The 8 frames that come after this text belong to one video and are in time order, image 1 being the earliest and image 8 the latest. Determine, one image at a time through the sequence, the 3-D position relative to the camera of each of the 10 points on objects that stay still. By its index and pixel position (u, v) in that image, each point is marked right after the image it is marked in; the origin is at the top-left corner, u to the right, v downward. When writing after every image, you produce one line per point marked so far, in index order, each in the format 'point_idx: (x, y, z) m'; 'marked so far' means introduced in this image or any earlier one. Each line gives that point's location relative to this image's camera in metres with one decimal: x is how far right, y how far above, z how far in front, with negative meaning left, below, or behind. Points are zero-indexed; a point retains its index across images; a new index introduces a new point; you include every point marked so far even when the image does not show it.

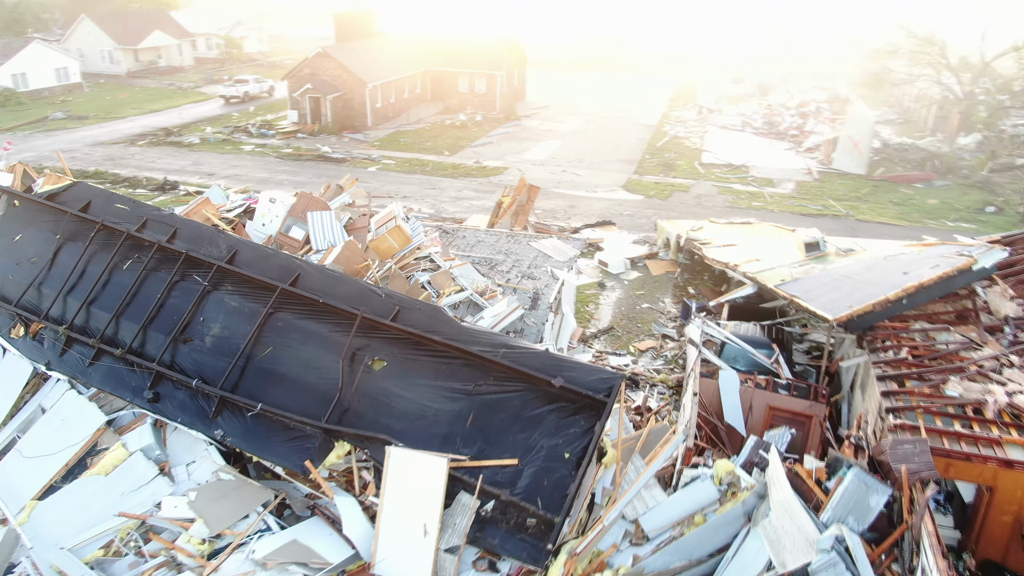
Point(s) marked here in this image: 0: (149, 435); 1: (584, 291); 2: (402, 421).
0: (-4.2, -1.7, +8.8) m
1: (+1.5, -0.1, +15.9) m
2: (-1.2, -1.5, +8.7) m
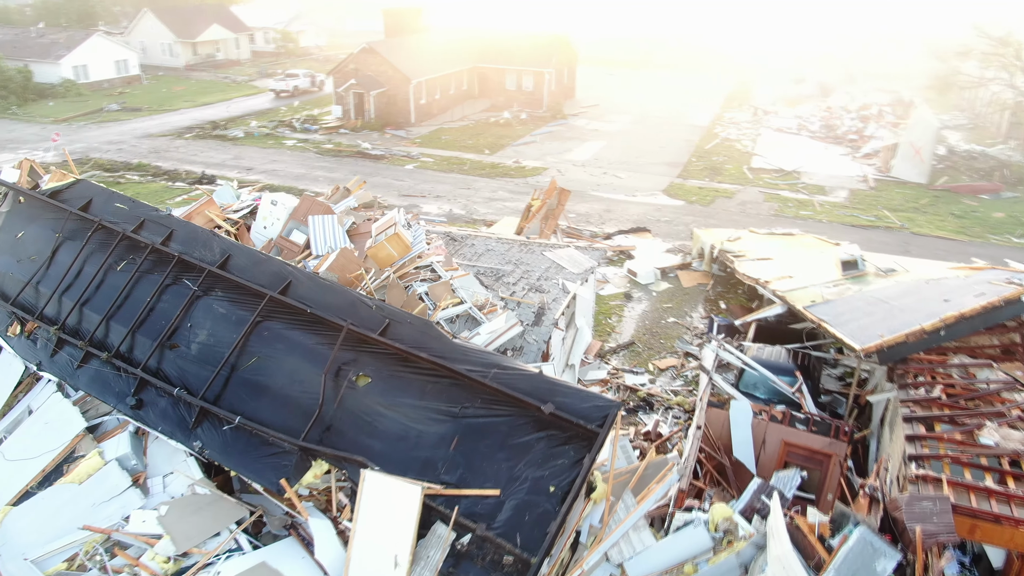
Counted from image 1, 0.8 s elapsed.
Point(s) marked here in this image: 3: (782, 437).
0: (-4.3, -1.7, +8.6) m
1: (+1.9, -0.3, +15.2) m
2: (-1.4, -1.6, +8.3) m
3: (+3.1, -1.7, +8.8) m
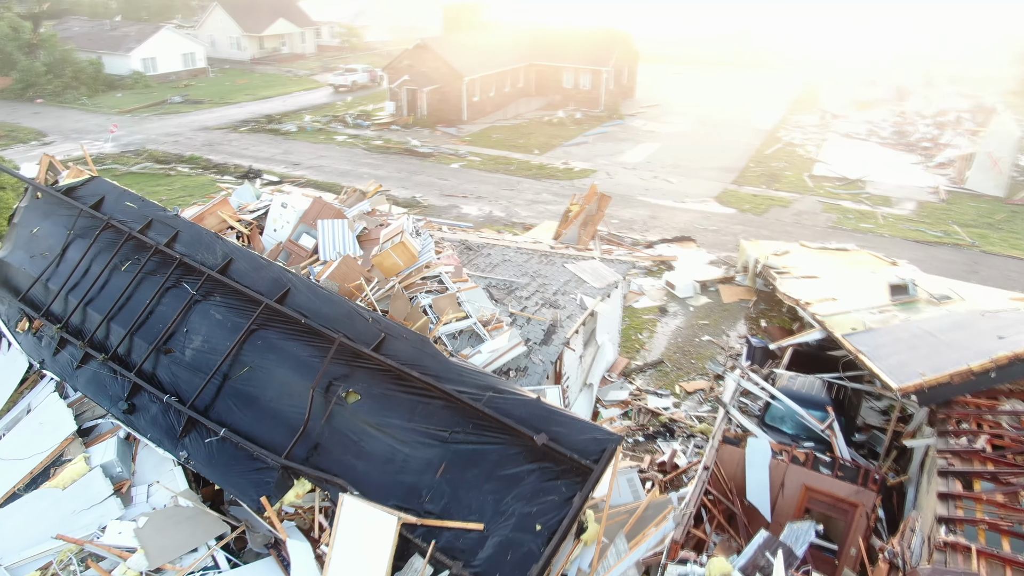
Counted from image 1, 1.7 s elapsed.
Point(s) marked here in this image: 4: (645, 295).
0: (-4.4, -1.8, +8.4) m
1: (+2.4, -0.5, +14.5) m
2: (-1.5, -1.8, +7.9) m
3: (+3.0, -2.0, +8.0) m
4: (+2.6, -0.1, +15.2) m
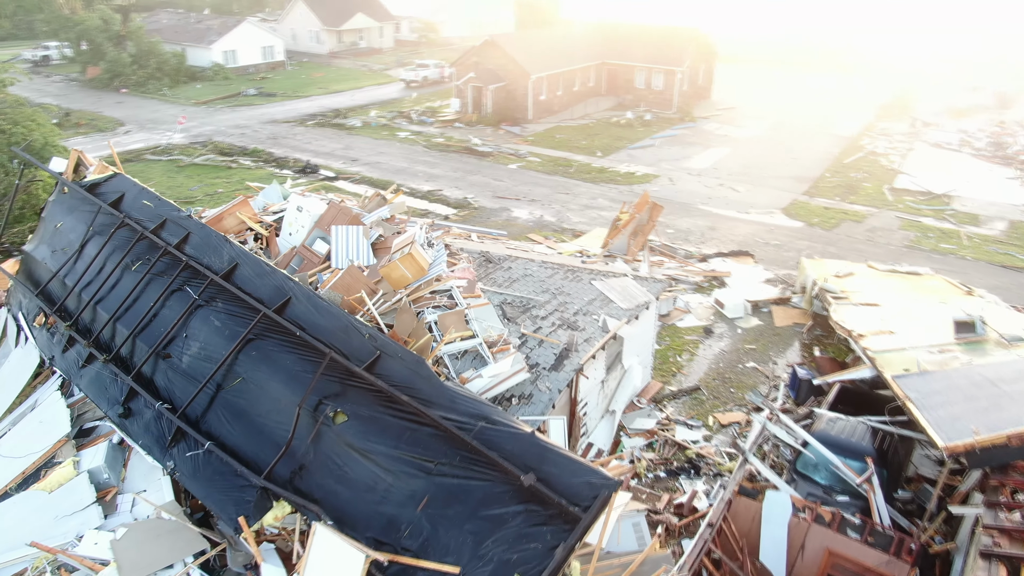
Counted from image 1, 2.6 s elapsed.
0: (-4.4, -1.8, +8.3) m
1: (+3.0, -0.8, +13.6) m
2: (-1.6, -1.9, +7.4) m
3: (+2.9, -2.4, +7.1) m
4: (+3.3, -0.5, +14.3) m
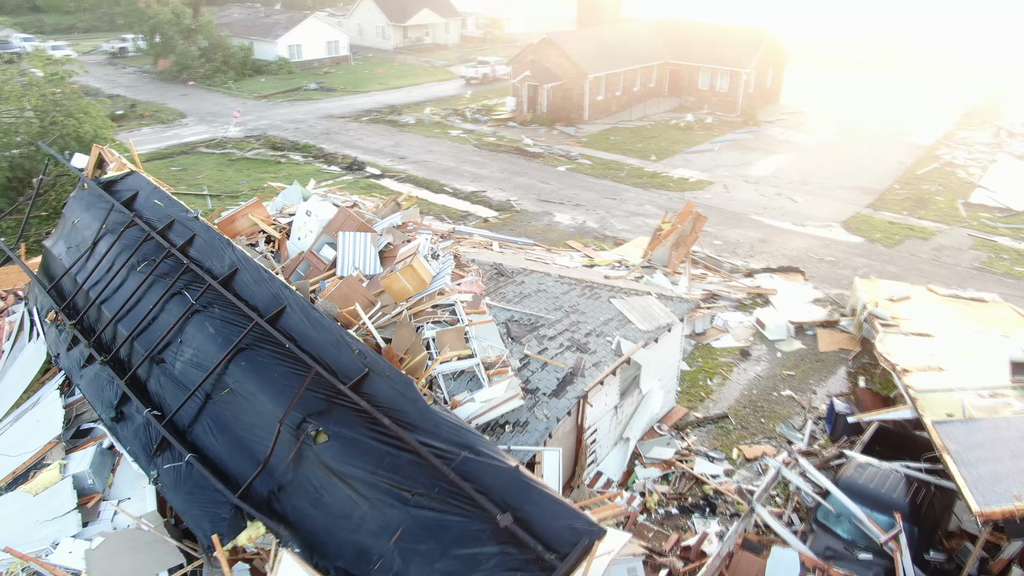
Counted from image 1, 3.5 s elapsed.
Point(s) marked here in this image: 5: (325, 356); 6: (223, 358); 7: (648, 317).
0: (-4.5, -1.8, +8.1) m
1: (+3.4, -1.1, +12.8) m
2: (-1.7, -2.1, +7.1) m
3: (+2.7, -2.7, +6.4) m
4: (+3.8, -0.8, +13.5) m
5: (-1.9, -0.7, +8.0) m
6: (-3.1, -0.8, +8.3) m
7: (+1.8, -0.4, +9.9) m
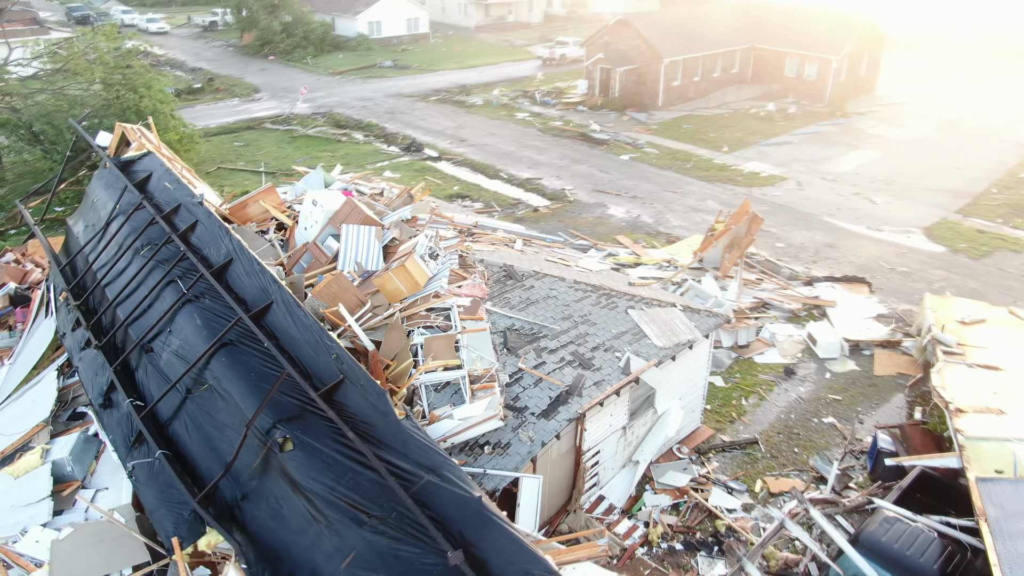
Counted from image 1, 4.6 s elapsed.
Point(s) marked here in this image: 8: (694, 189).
0: (-4.6, -1.7, +8.1) m
1: (+3.8, -1.3, +11.8) m
2: (-2.0, -2.1, +6.7) m
3: (+2.2, -2.9, +5.5) m
4: (+4.3, -0.9, +12.4) m
5: (-2.1, -0.7, +7.6) m
6: (-3.2, -0.7, +8.0) m
7: (+1.8, -0.5, +9.1) m
8: (+4.7, +2.5, +19.7) m
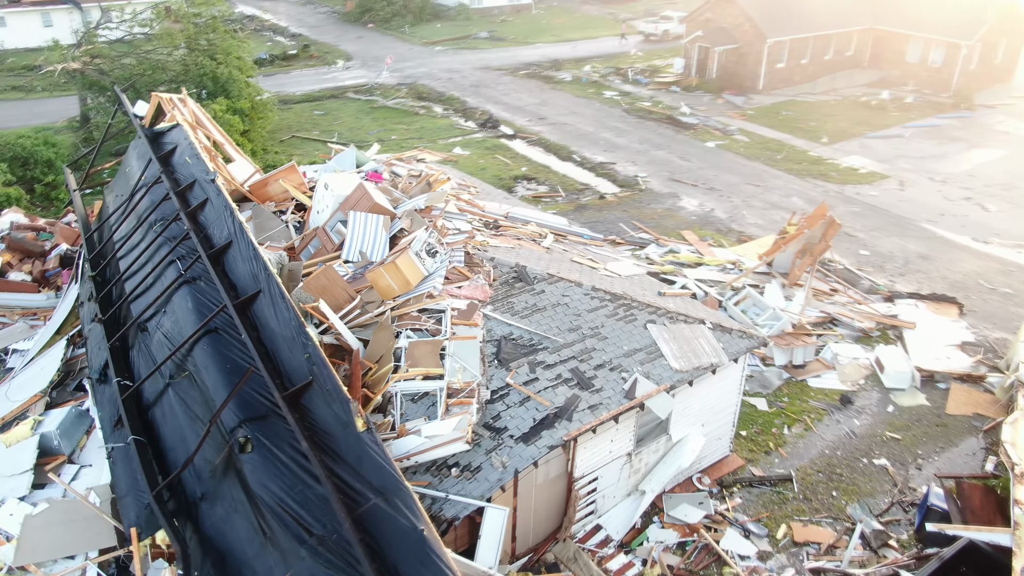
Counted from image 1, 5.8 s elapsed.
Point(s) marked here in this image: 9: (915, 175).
0: (-4.7, -1.4, +8.1) m
1: (+4.1, -1.5, +10.6) m
2: (-2.4, -2.0, +6.4) m
3: (+1.6, -3.2, +4.7) m
4: (+4.7, -1.2, +11.2) m
5: (-2.2, -0.6, +7.2) m
6: (-3.2, -0.5, +7.8) m
7: (+1.9, -0.7, +8.1) m
8: (+6.3, +2.5, +18.2) m
9: (+9.9, +2.8, +18.9) m
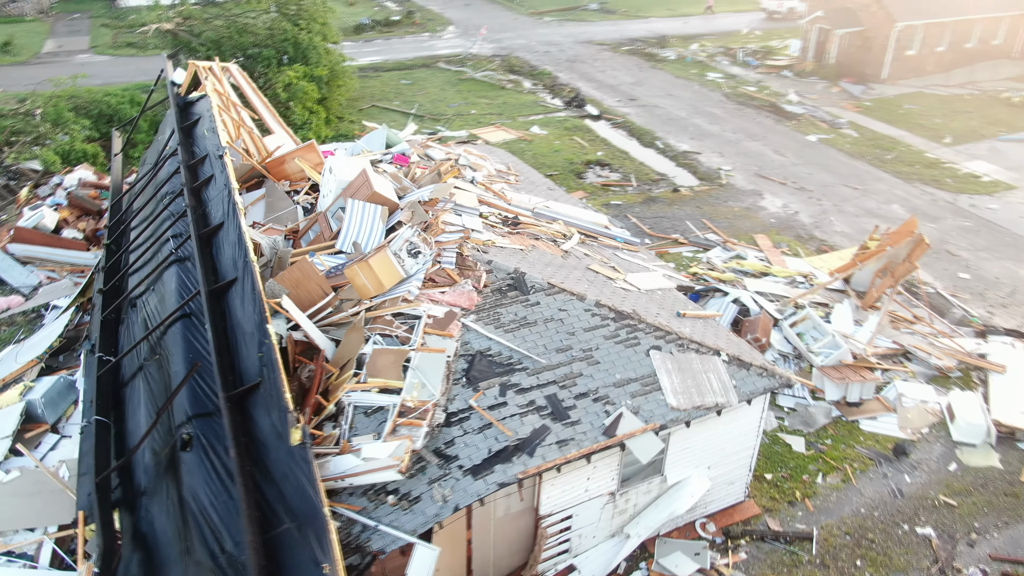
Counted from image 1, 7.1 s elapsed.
0: (-4.9, -1.1, +8.1) m
1: (+4.2, -1.9, +9.3) m
2: (-2.9, -2.0, +6.1) m
3: (+0.7, -3.6, +3.9) m
4: (+4.9, -1.6, +9.8) m
5: (-2.4, -0.5, +6.9) m
6: (-3.4, -0.3, +7.6) m
7: (+1.7, -0.9, +7.2) m
8: (+7.9, +2.1, +16.3) m
9: (+11.5, +2.1, +16.5) m
